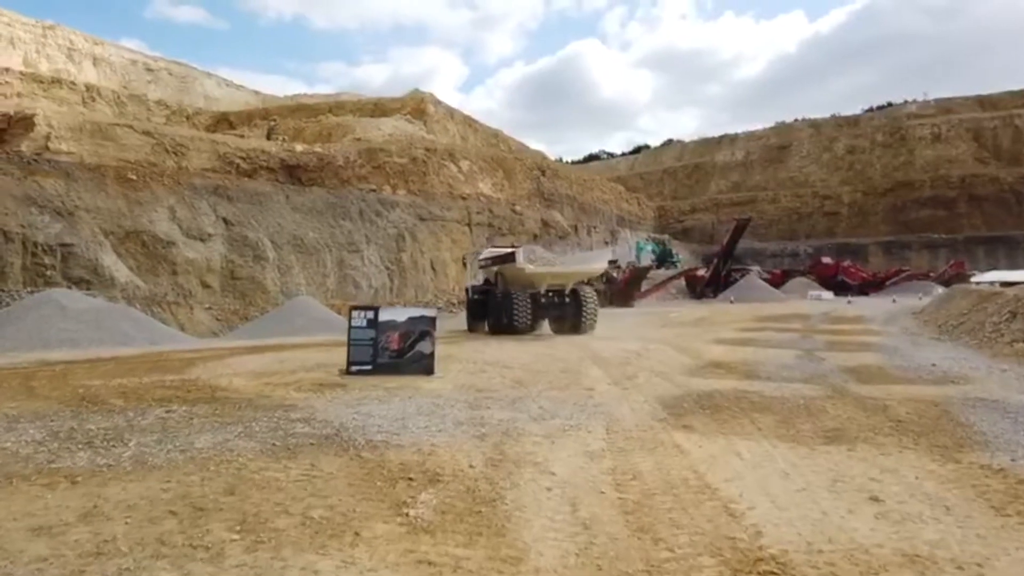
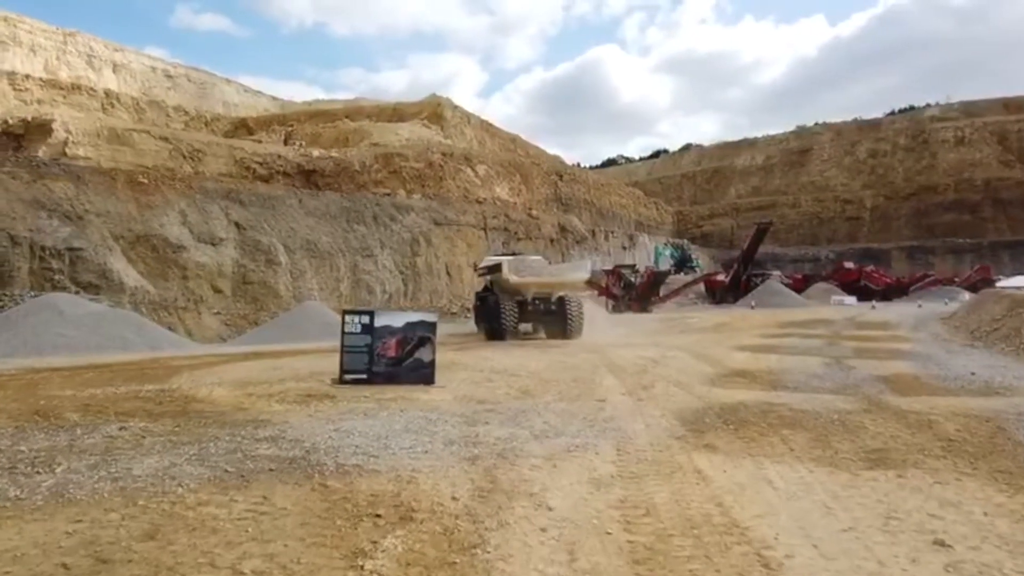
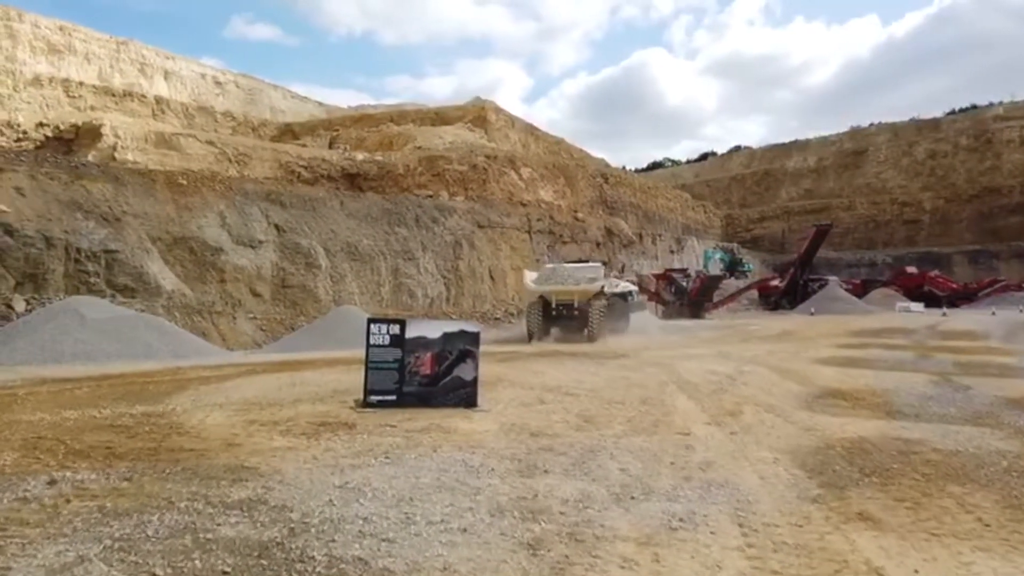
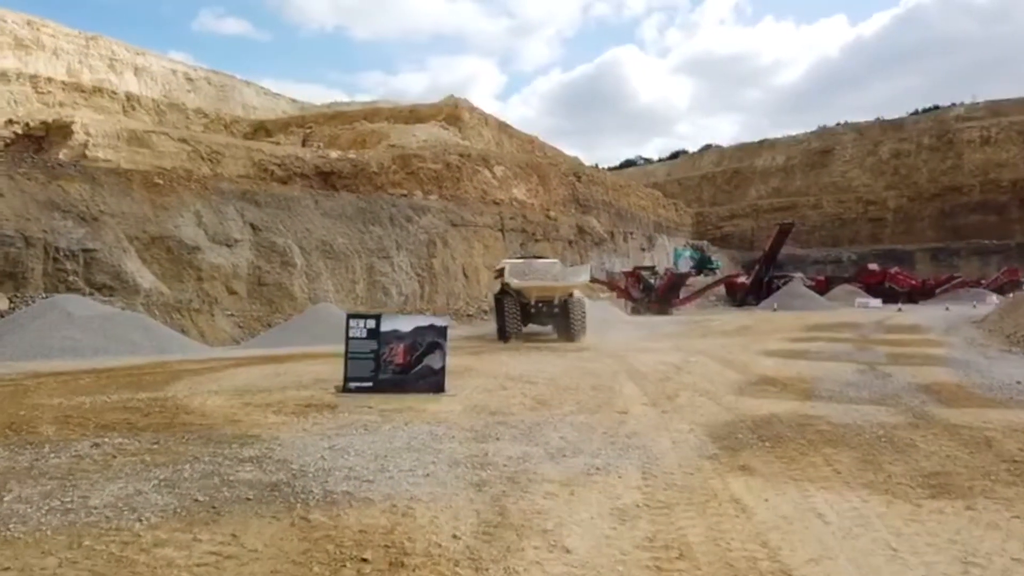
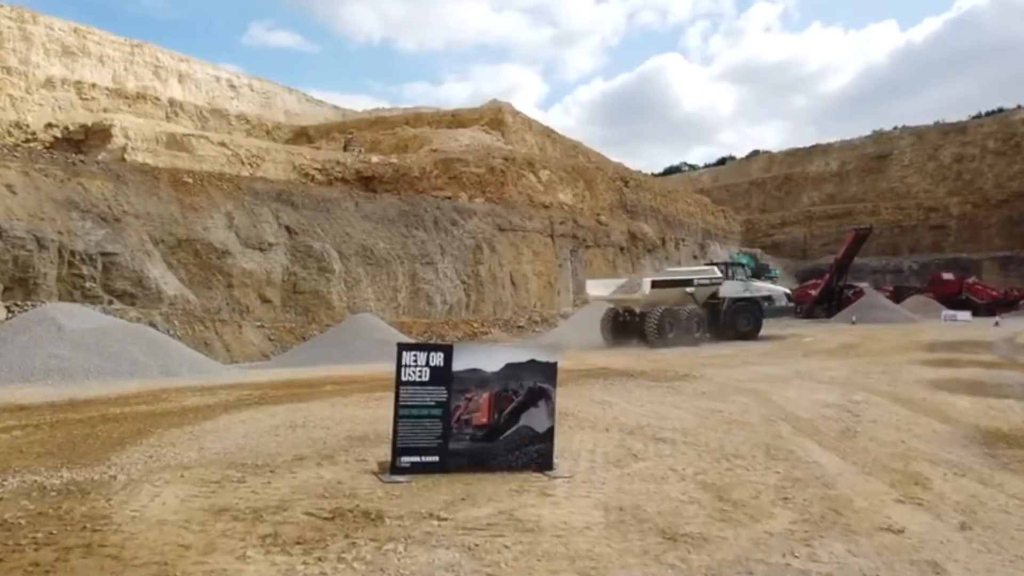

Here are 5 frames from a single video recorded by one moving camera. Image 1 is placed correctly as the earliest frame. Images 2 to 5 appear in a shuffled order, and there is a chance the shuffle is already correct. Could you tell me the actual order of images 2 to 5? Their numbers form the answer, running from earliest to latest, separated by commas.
2, 4, 3, 5
